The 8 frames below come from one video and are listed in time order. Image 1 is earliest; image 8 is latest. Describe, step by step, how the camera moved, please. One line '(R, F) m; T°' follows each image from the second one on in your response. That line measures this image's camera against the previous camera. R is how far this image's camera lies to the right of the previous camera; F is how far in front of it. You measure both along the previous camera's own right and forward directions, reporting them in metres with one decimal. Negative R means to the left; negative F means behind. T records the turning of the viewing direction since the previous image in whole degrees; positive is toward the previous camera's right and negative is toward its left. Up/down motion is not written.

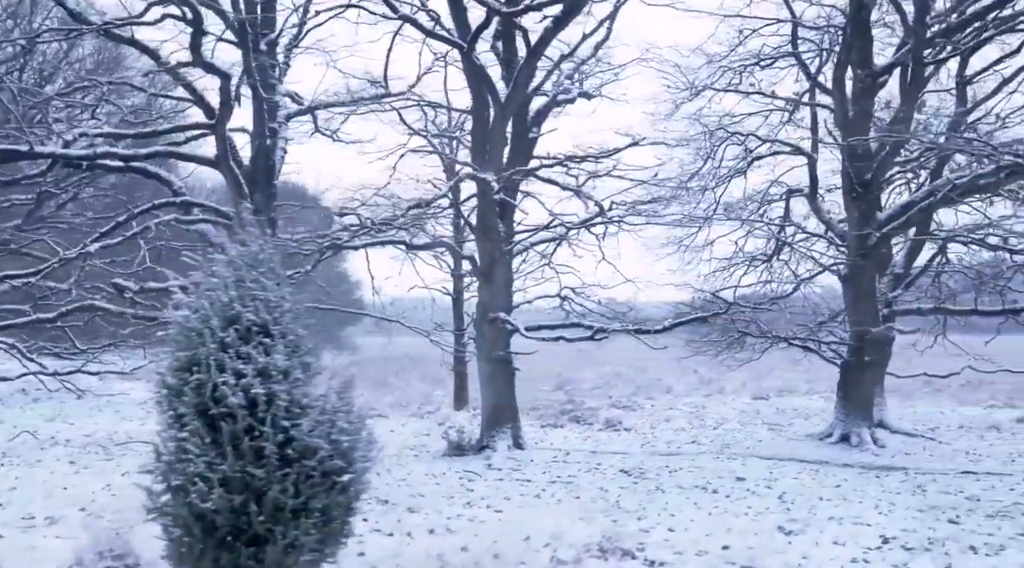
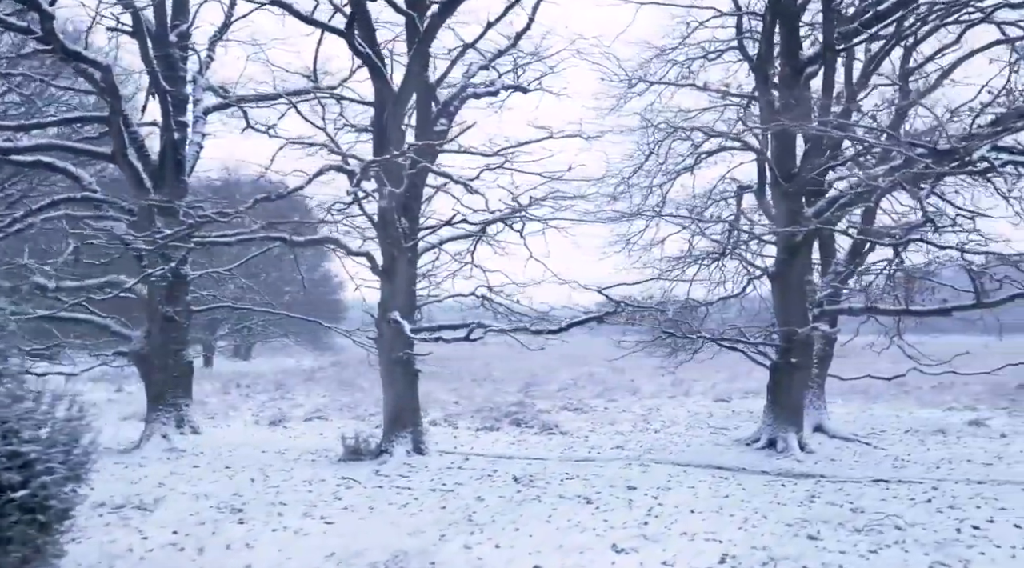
(+1.4, +0.5) m; 0°
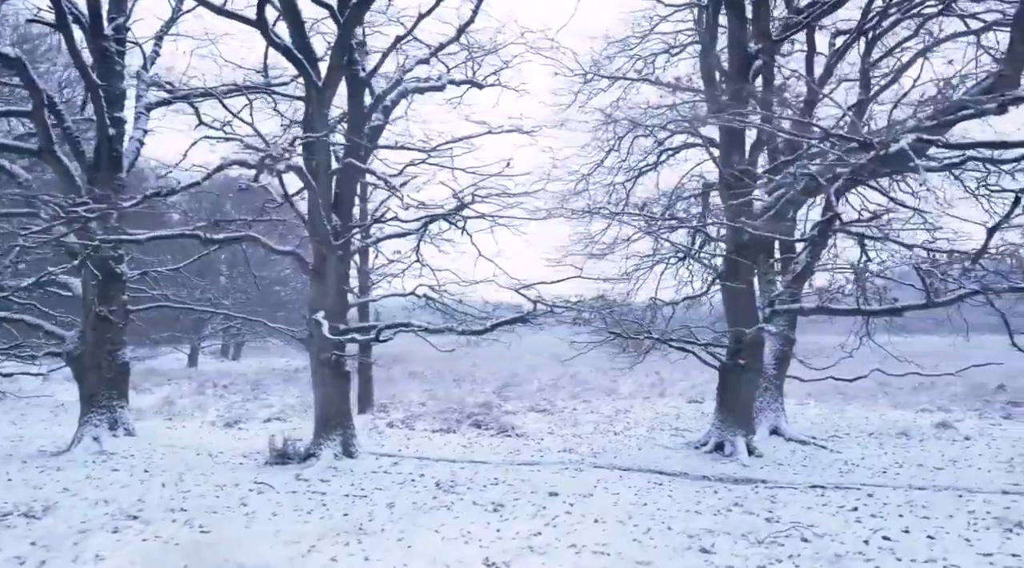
(+0.9, +0.3) m; 0°
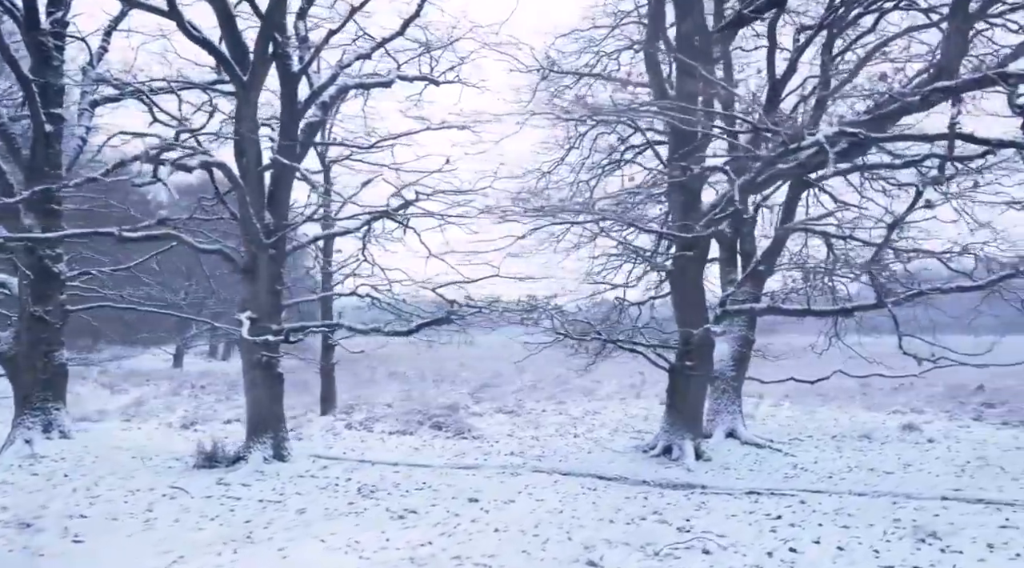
(+0.9, +0.3) m; 0°
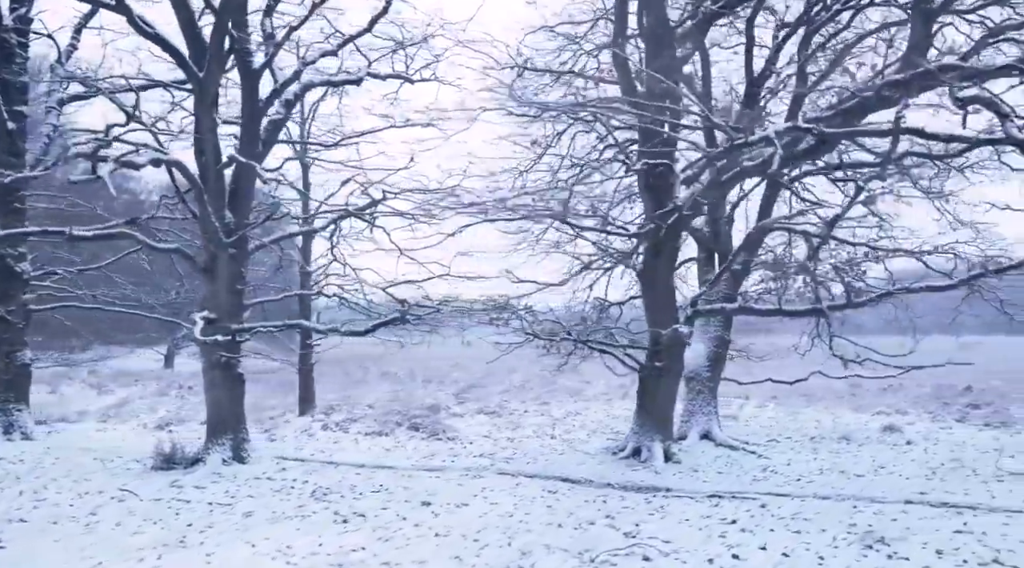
(+0.5, +0.2) m; 0°
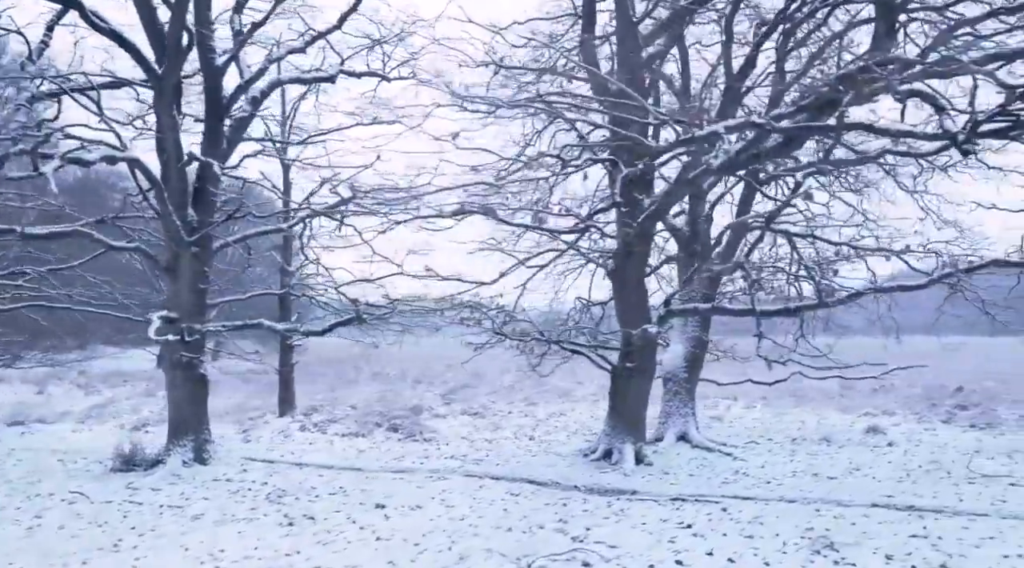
(+0.5, +0.2) m; 0°
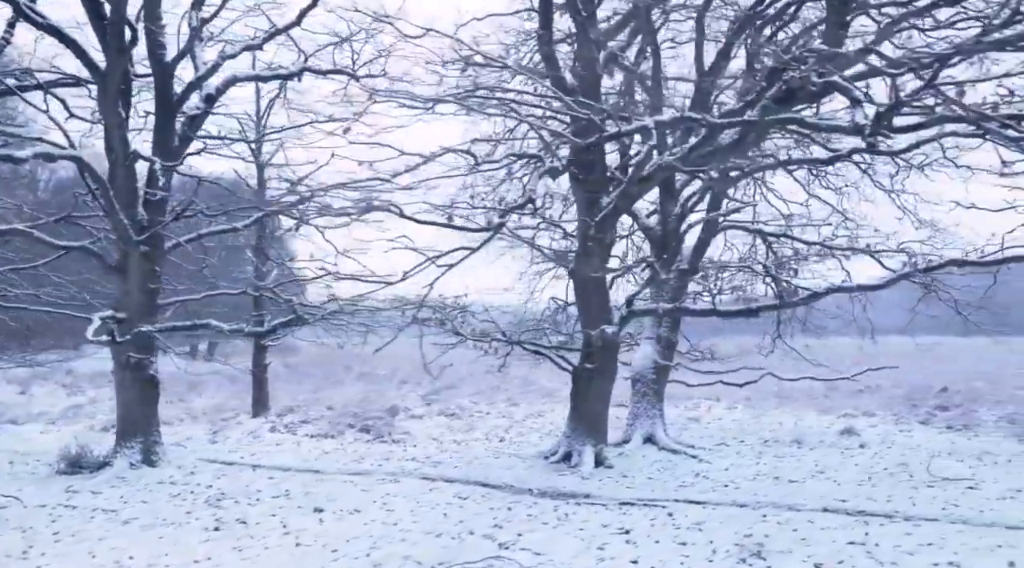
(+0.6, +0.2) m; 0°
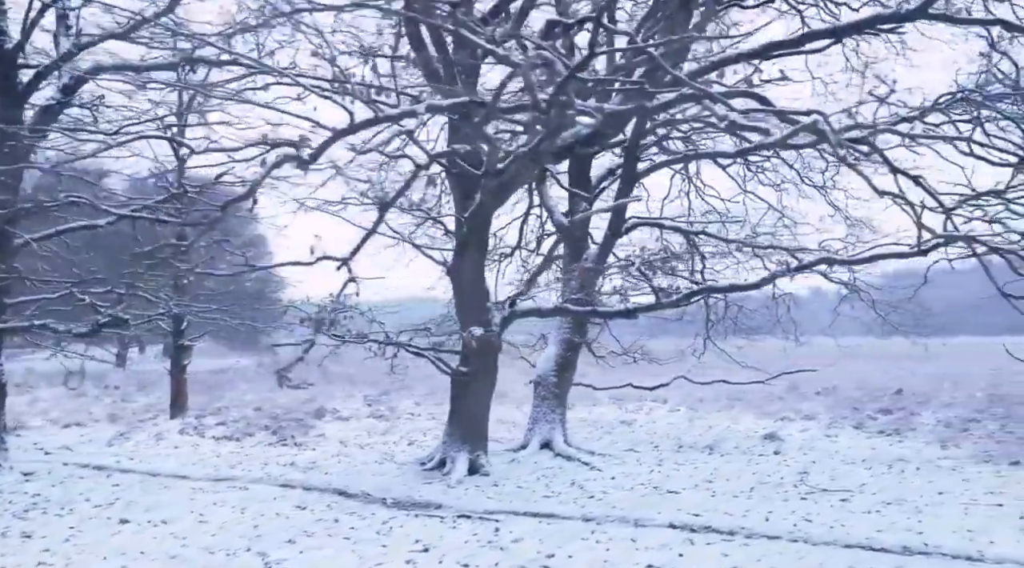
(+1.8, +0.5) m; -1°
